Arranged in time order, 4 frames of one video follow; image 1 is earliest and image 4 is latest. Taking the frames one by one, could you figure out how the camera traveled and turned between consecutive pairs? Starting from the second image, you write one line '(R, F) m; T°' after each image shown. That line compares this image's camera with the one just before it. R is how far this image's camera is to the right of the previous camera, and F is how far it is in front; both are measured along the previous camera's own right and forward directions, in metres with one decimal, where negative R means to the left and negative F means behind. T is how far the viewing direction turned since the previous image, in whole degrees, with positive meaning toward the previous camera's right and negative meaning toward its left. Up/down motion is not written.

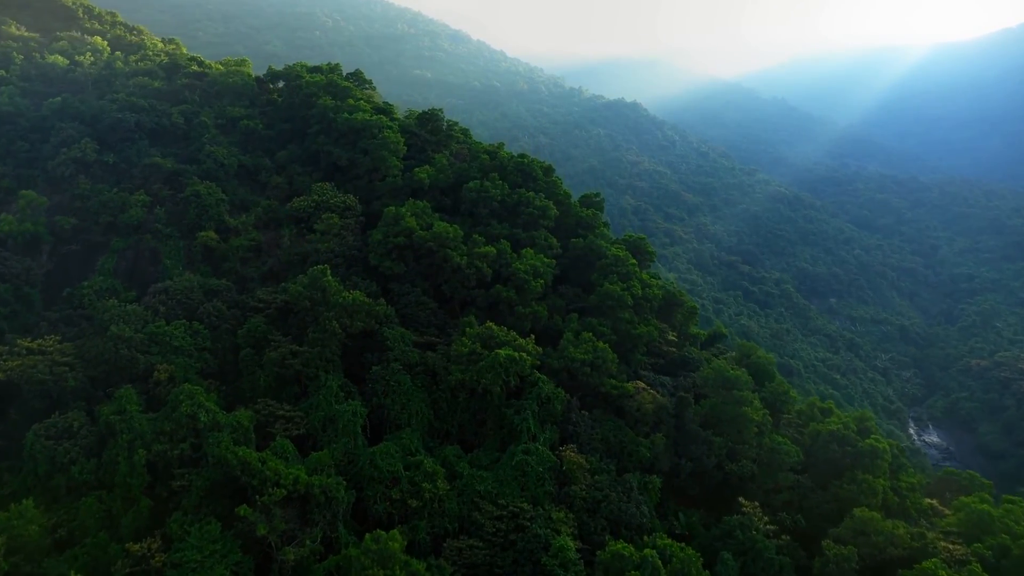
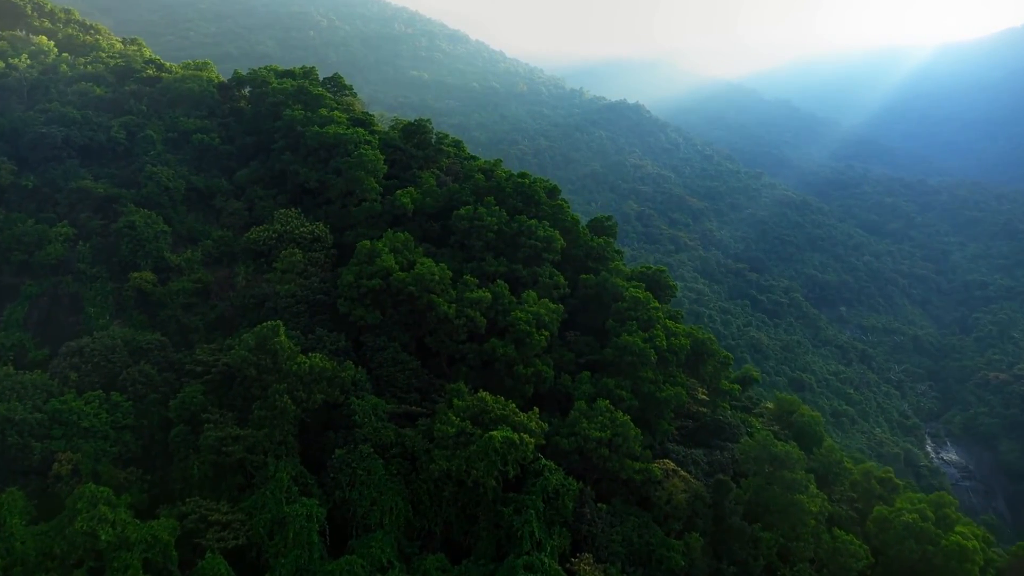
(0.0, +3.5) m; 0°
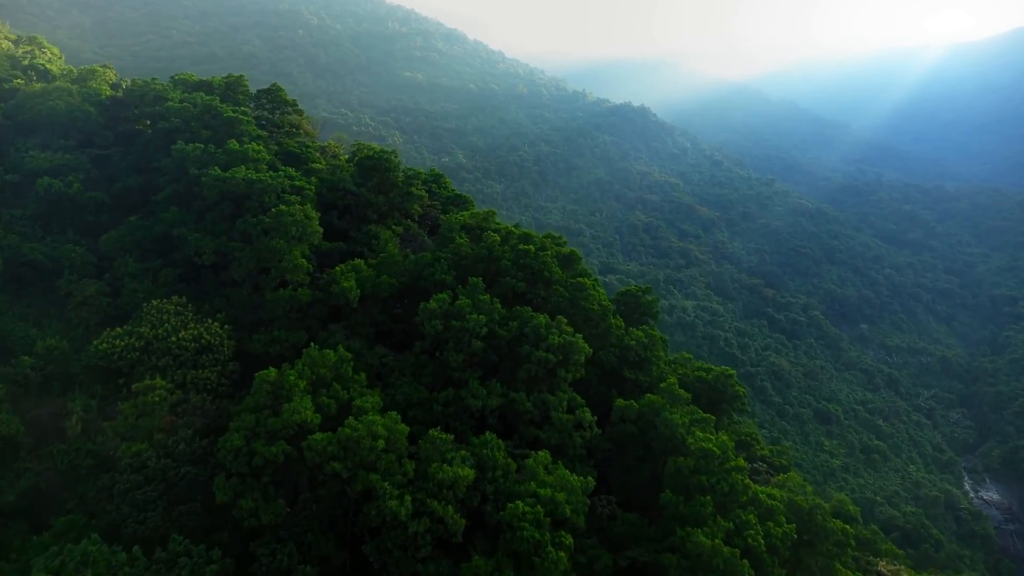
(0.0, +6.7) m; 0°
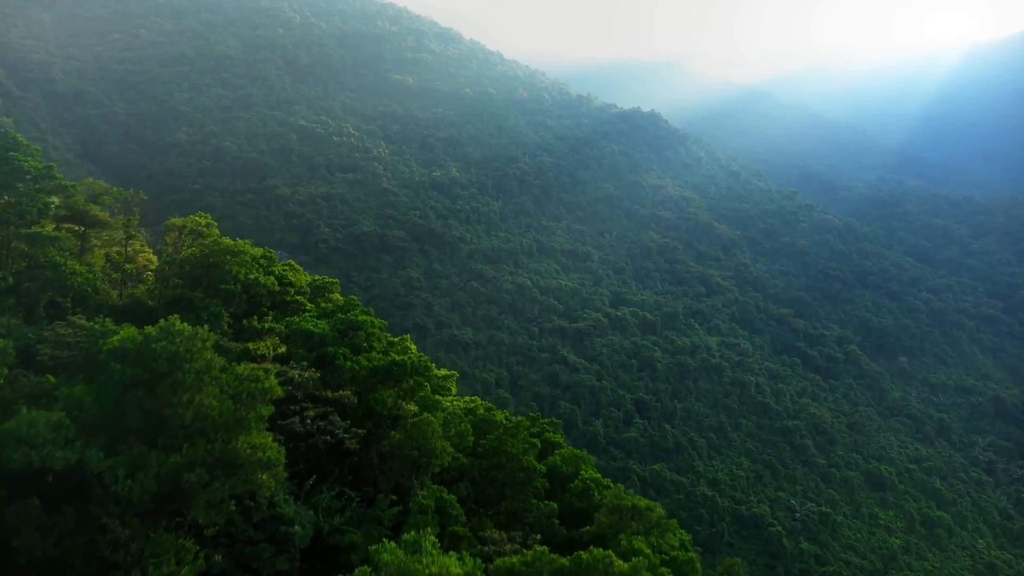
(+0.1, +10.4) m; 0°
